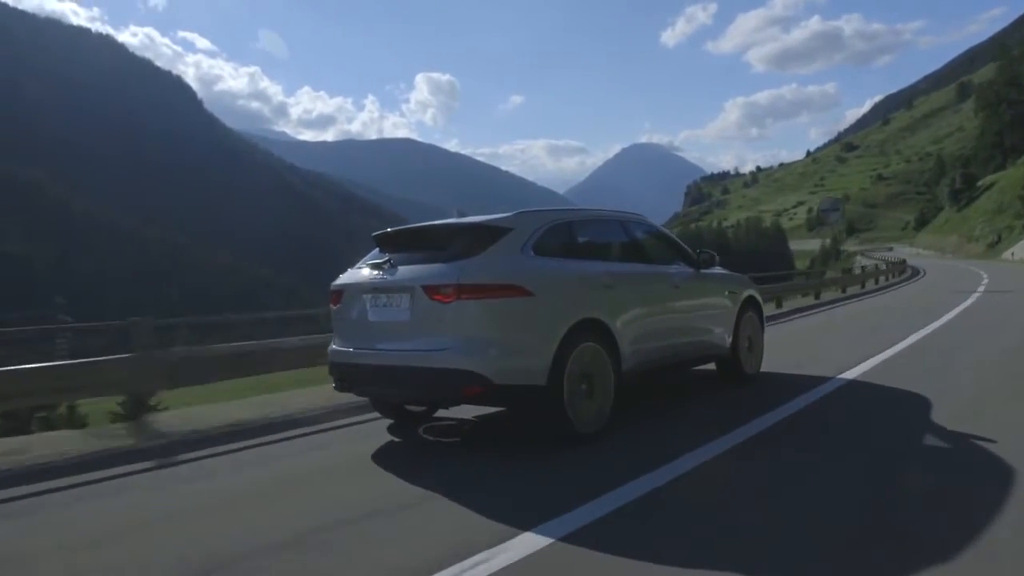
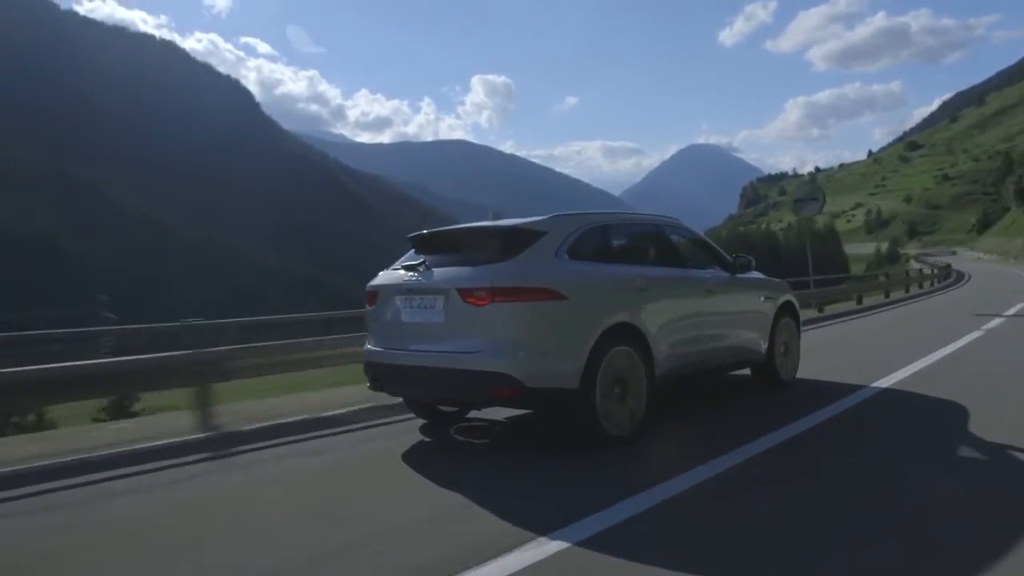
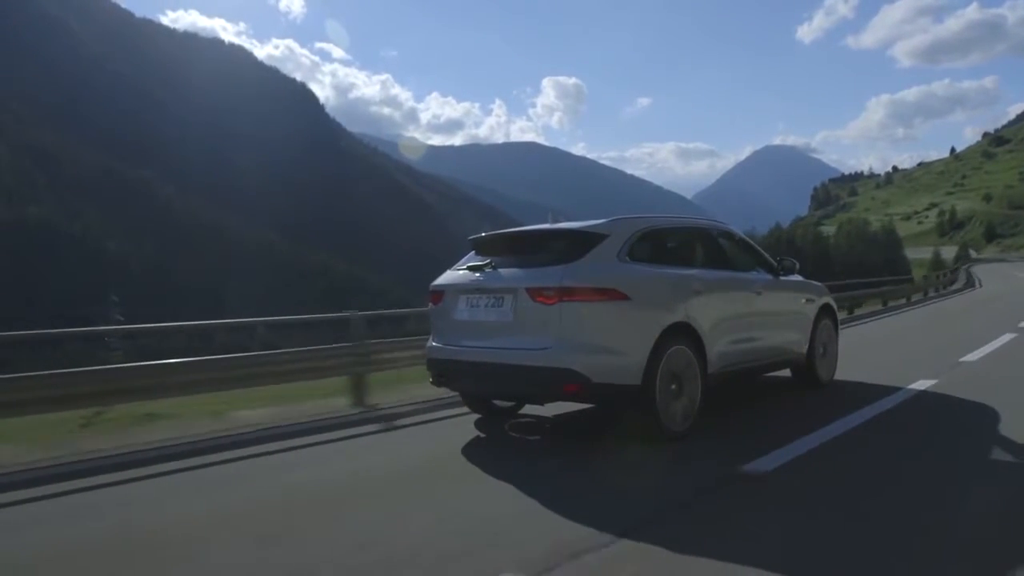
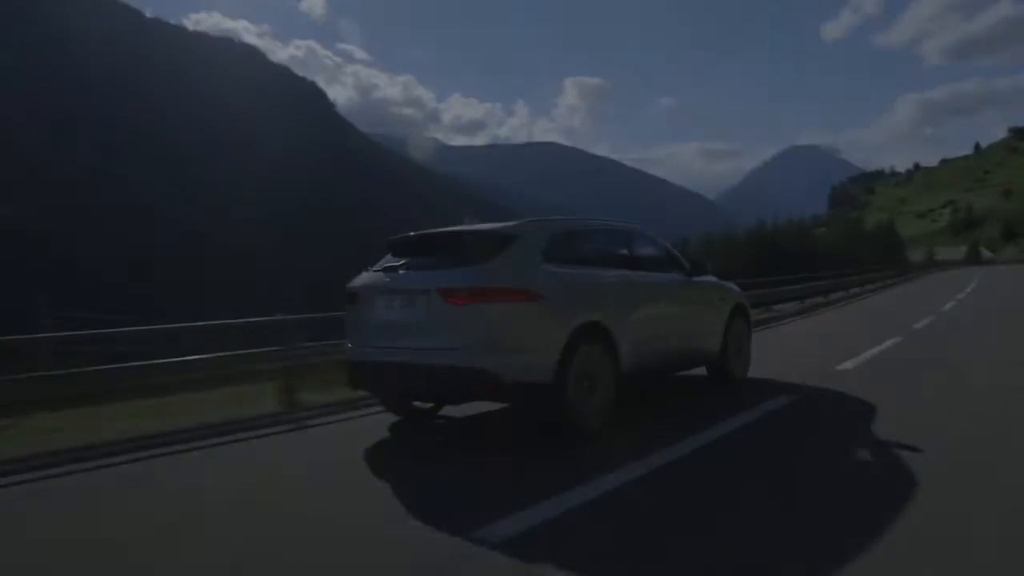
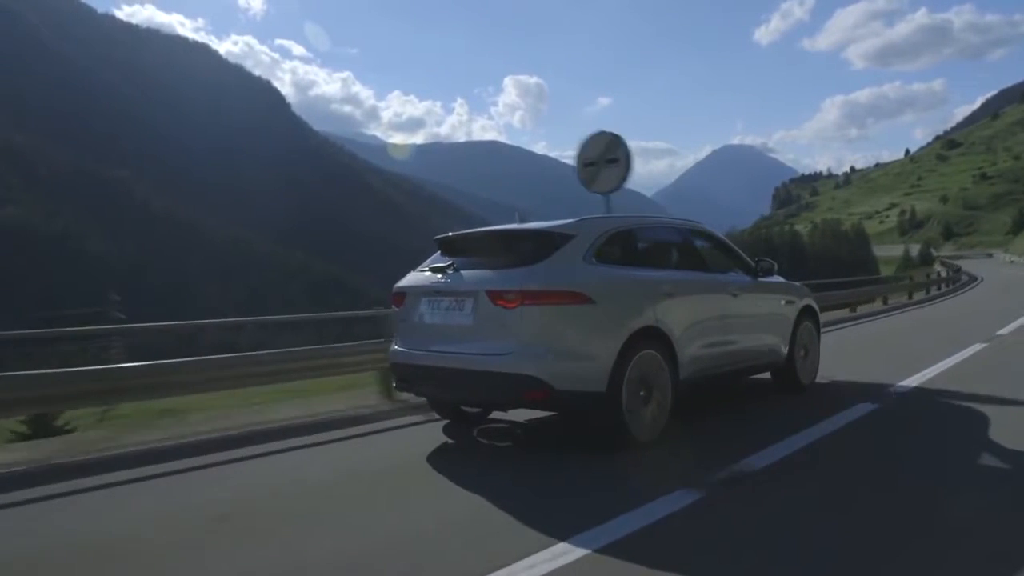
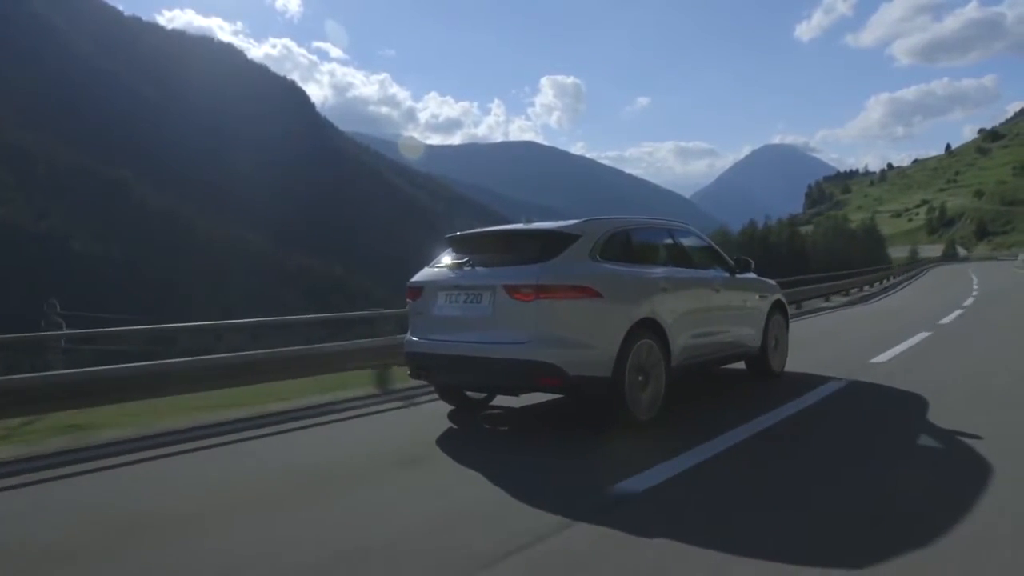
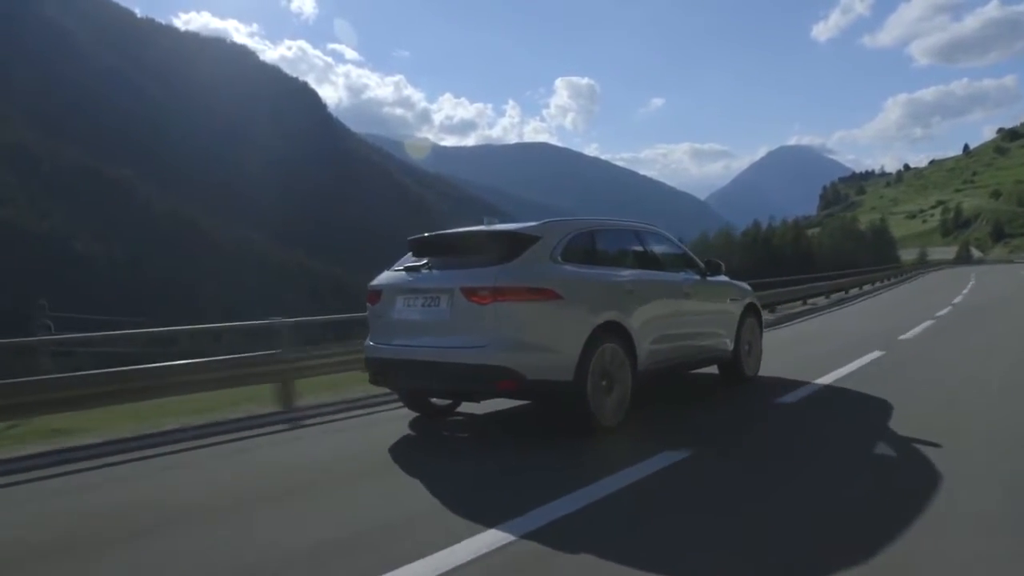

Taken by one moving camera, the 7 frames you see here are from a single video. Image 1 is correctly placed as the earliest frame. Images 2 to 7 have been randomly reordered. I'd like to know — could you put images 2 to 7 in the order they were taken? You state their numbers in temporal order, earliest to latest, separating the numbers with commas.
2, 5, 3, 6, 7, 4
